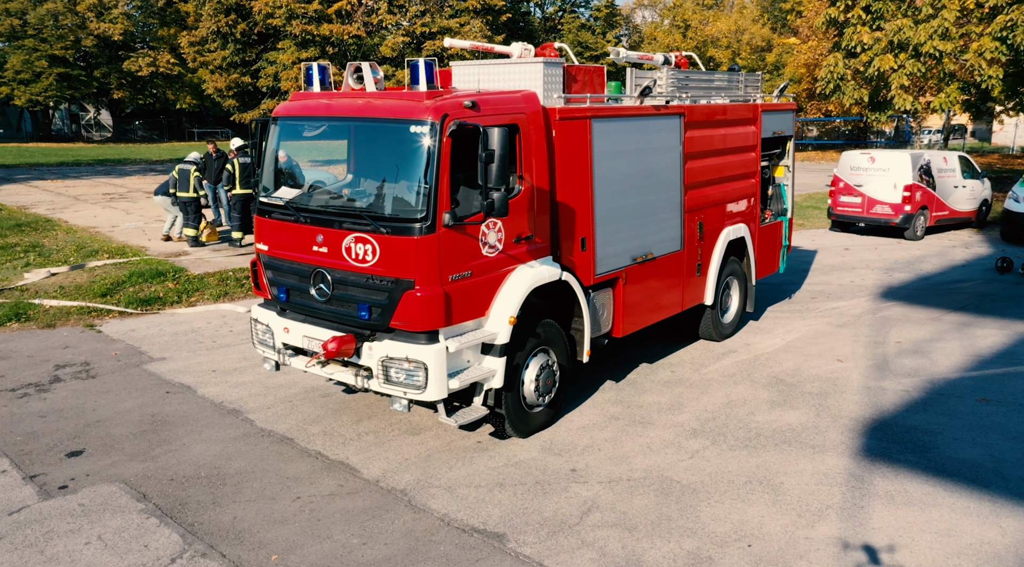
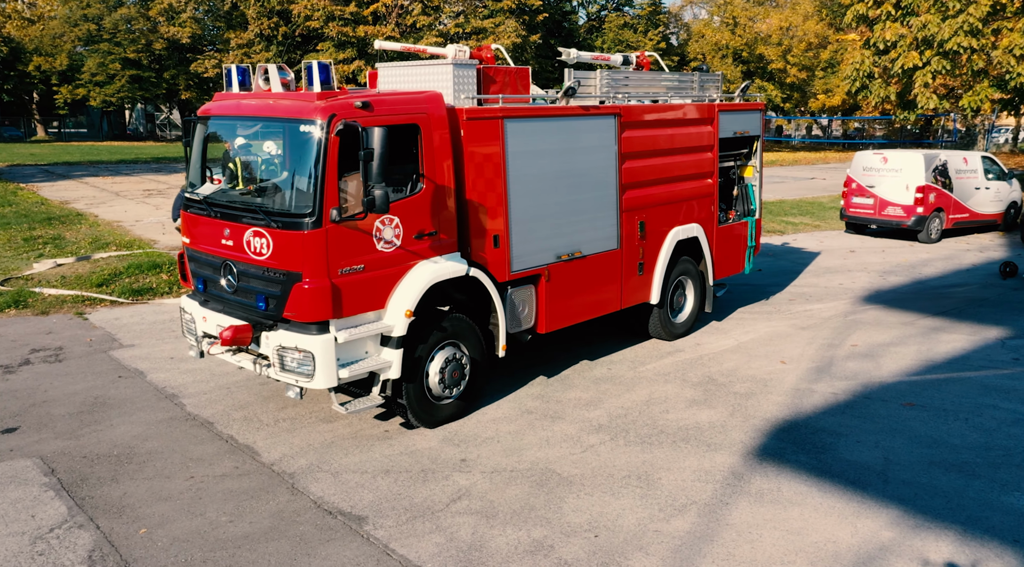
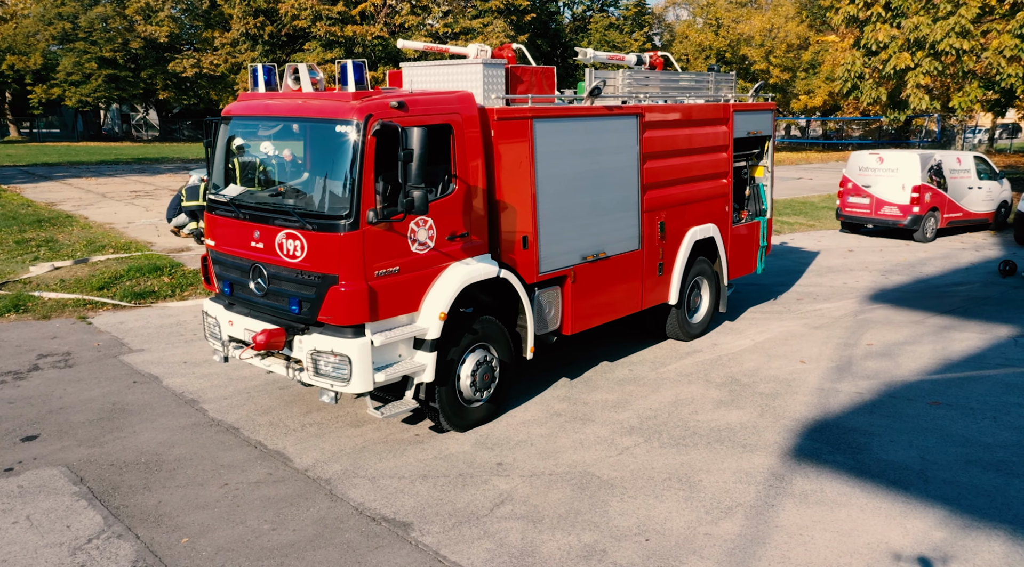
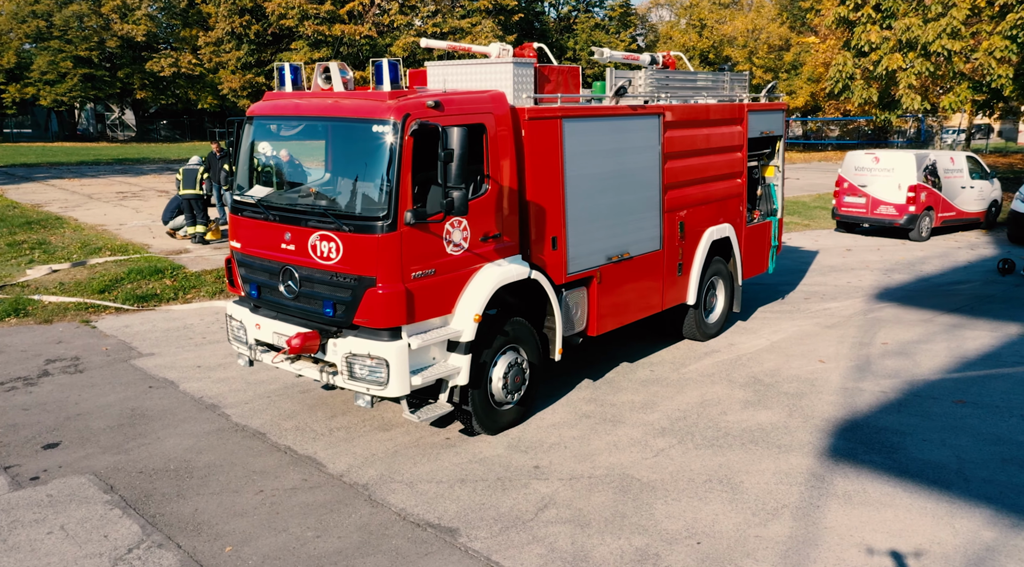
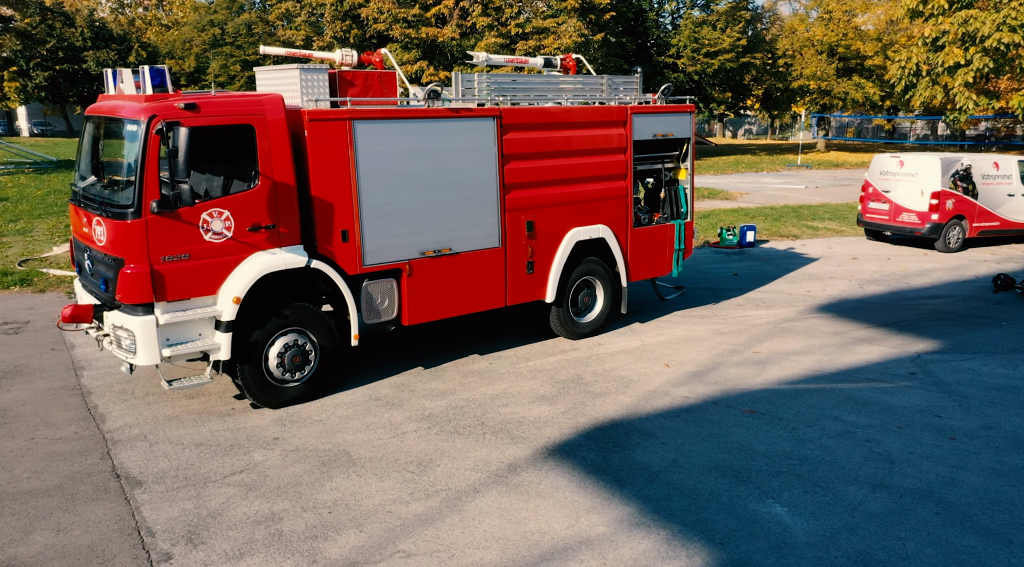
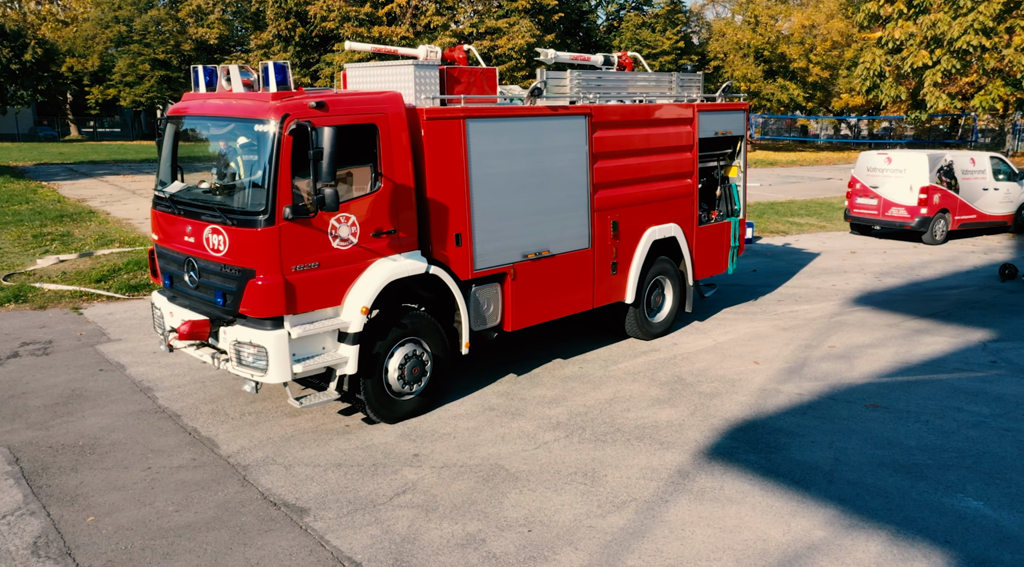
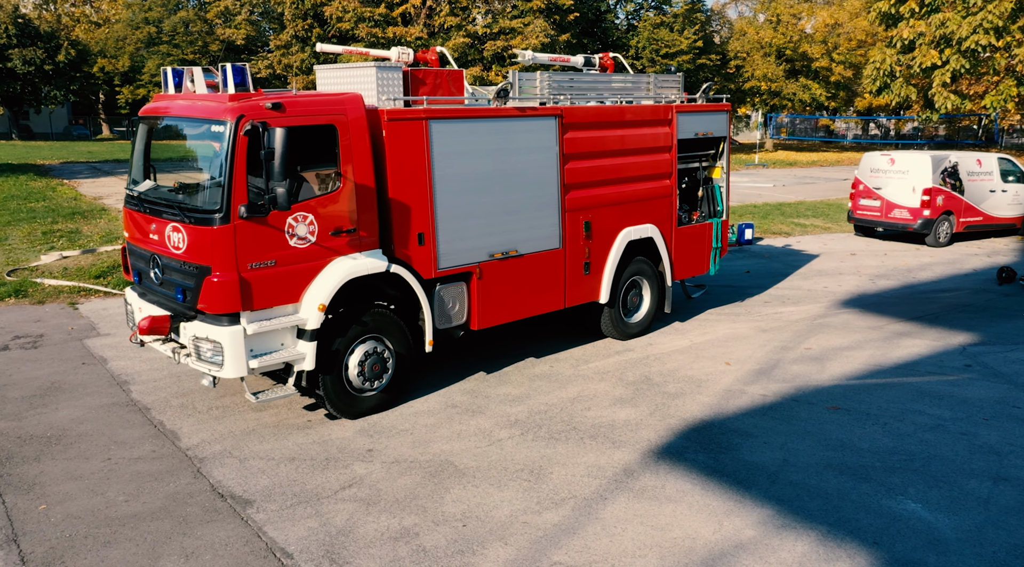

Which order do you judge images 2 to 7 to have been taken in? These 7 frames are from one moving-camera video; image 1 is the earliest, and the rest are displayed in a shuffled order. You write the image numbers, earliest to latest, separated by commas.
4, 3, 2, 6, 7, 5
